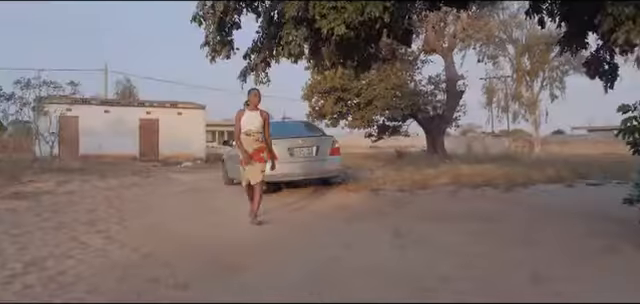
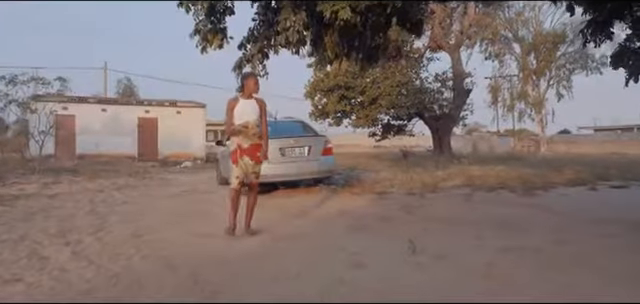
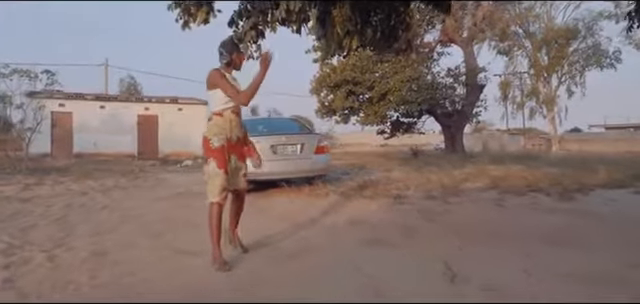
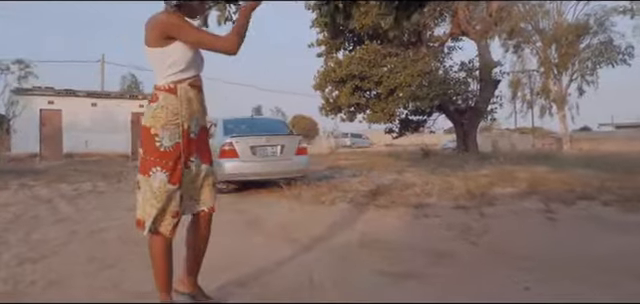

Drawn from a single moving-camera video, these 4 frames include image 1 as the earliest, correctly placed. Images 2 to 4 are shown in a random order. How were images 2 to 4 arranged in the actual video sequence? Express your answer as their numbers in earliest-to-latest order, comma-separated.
2, 3, 4
